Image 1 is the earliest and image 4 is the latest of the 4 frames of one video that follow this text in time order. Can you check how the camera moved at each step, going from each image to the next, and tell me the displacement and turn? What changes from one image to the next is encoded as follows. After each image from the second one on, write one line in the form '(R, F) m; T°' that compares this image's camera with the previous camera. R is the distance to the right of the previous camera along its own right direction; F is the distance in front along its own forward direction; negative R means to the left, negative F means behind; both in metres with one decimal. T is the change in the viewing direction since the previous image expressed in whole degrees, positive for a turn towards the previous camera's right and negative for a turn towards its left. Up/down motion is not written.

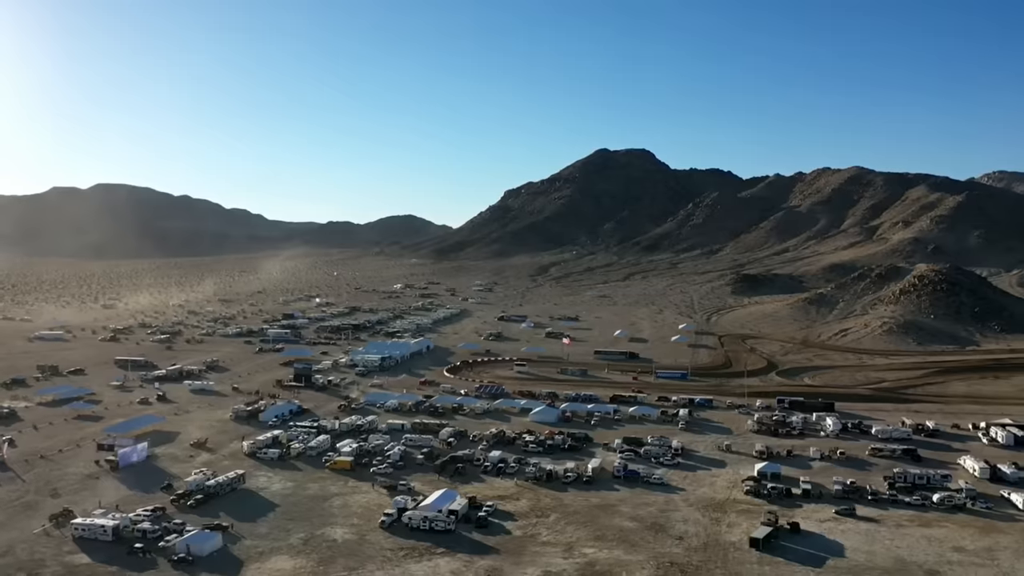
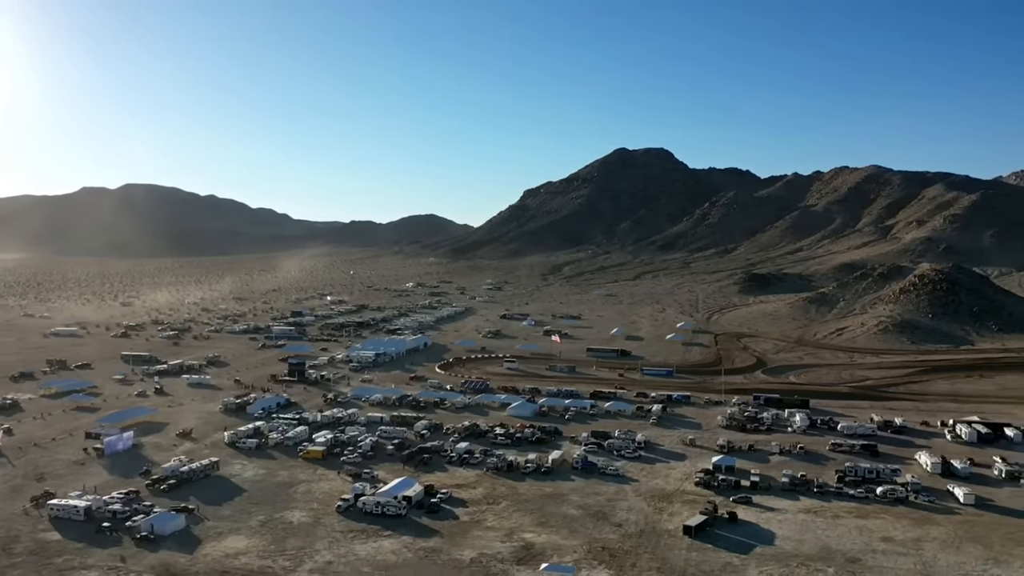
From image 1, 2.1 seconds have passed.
(+2.7, -1.3) m; -2°
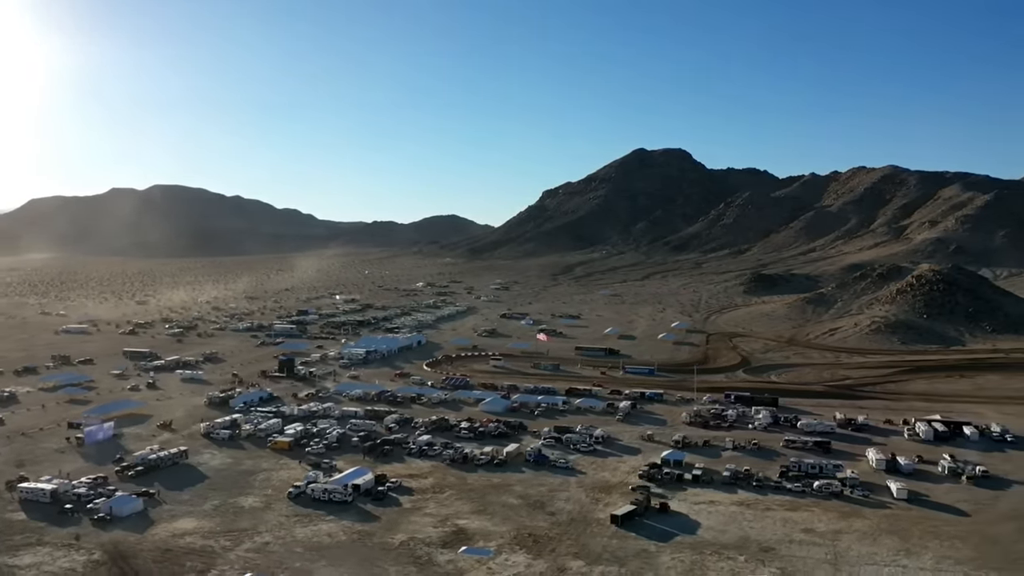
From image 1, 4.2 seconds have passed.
(+3.2, -1.2) m; -2°
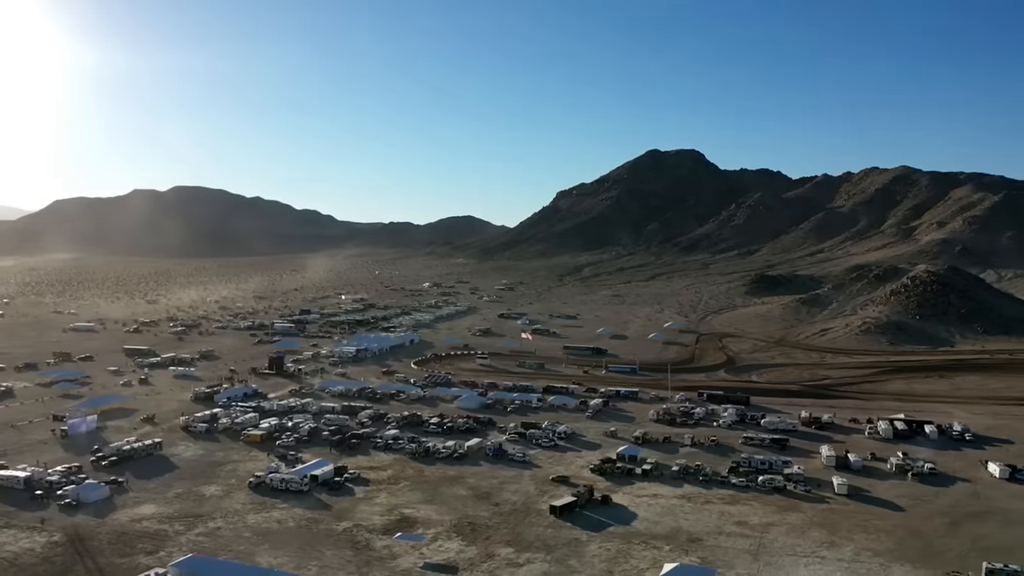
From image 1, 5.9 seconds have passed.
(+2.8, -1.1) m; -2°
